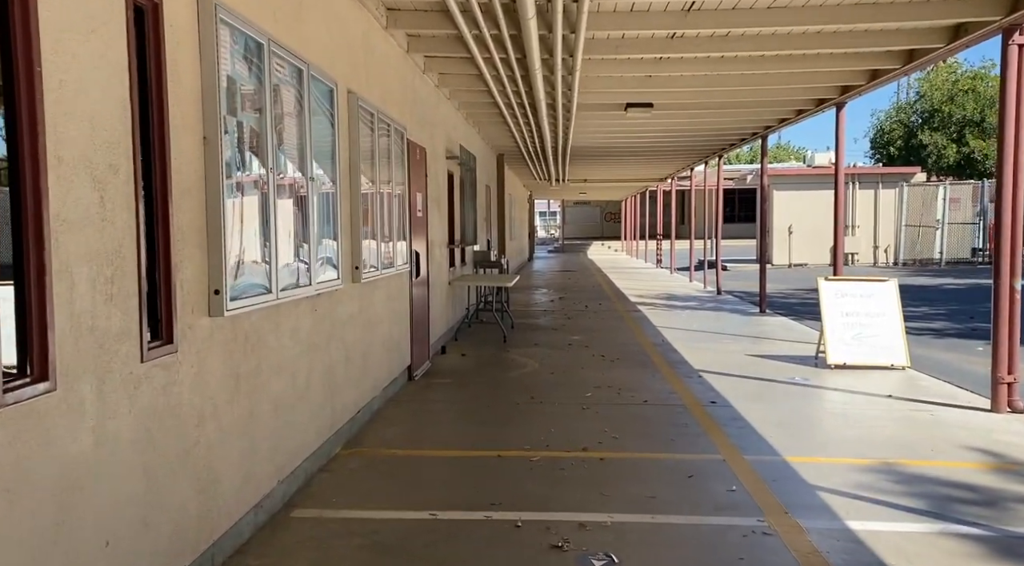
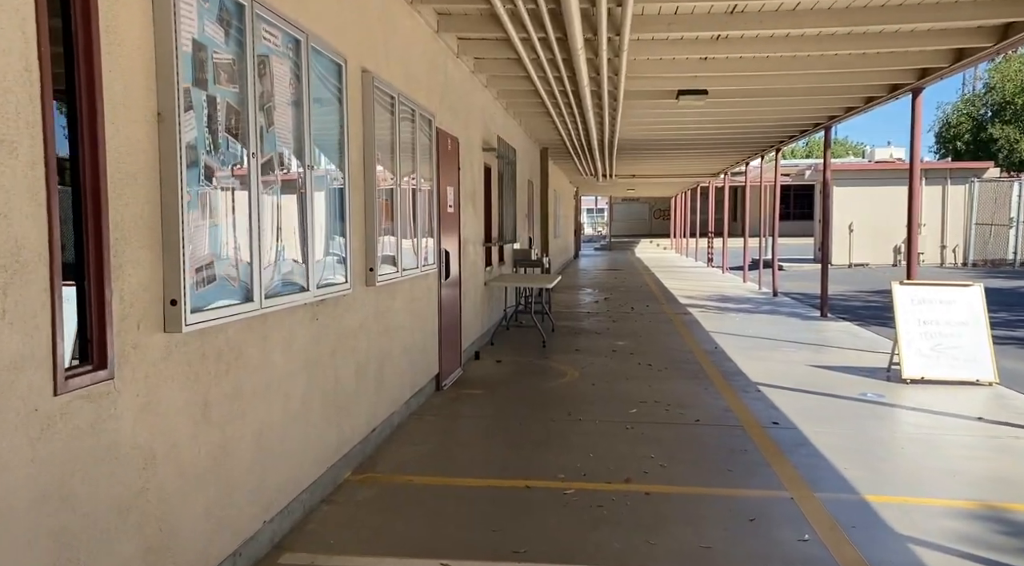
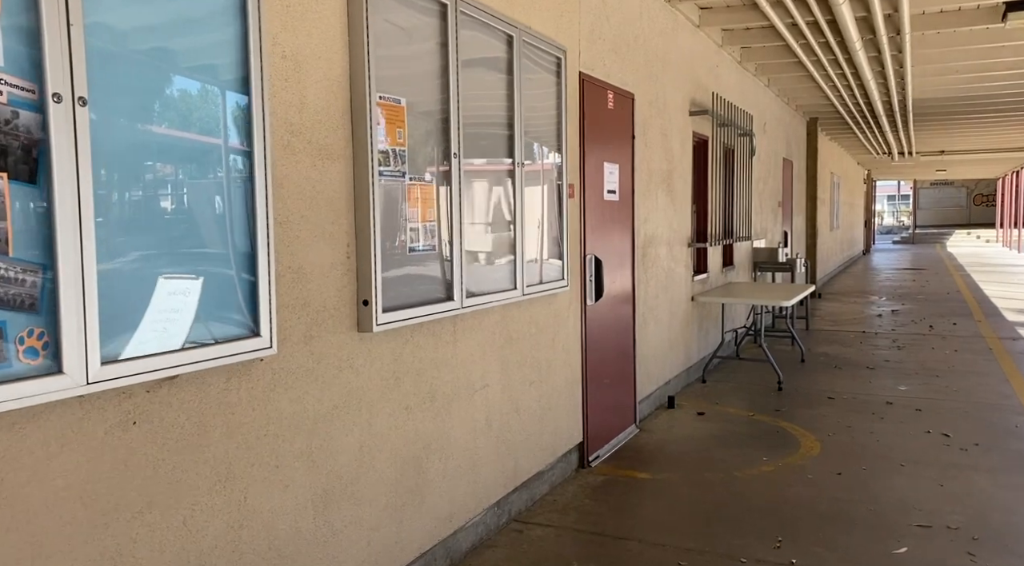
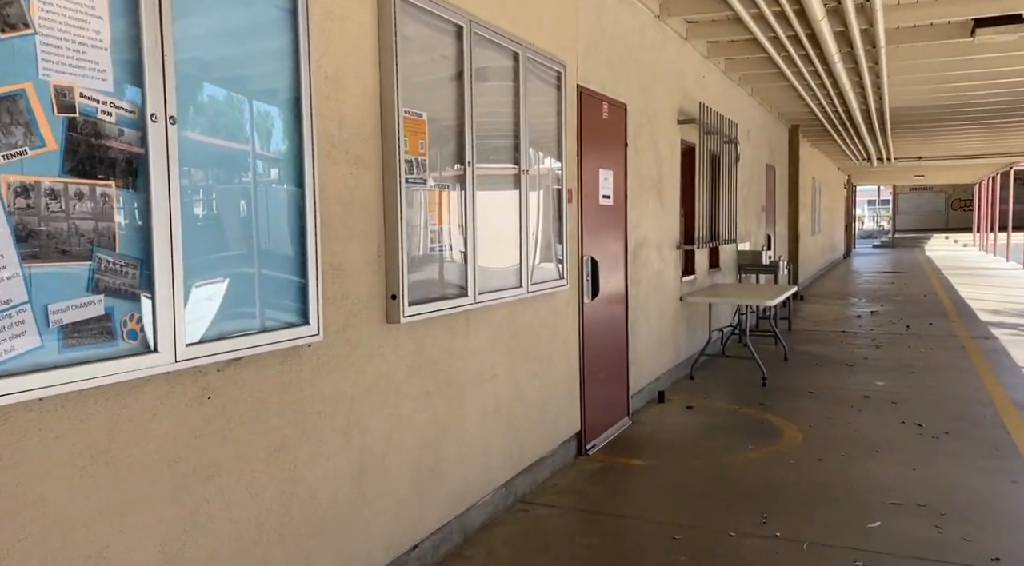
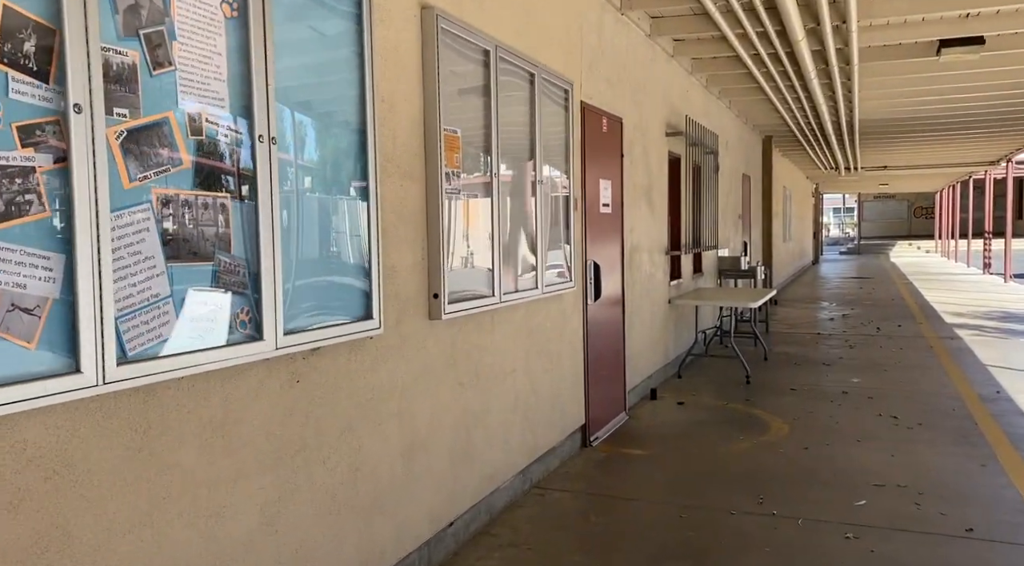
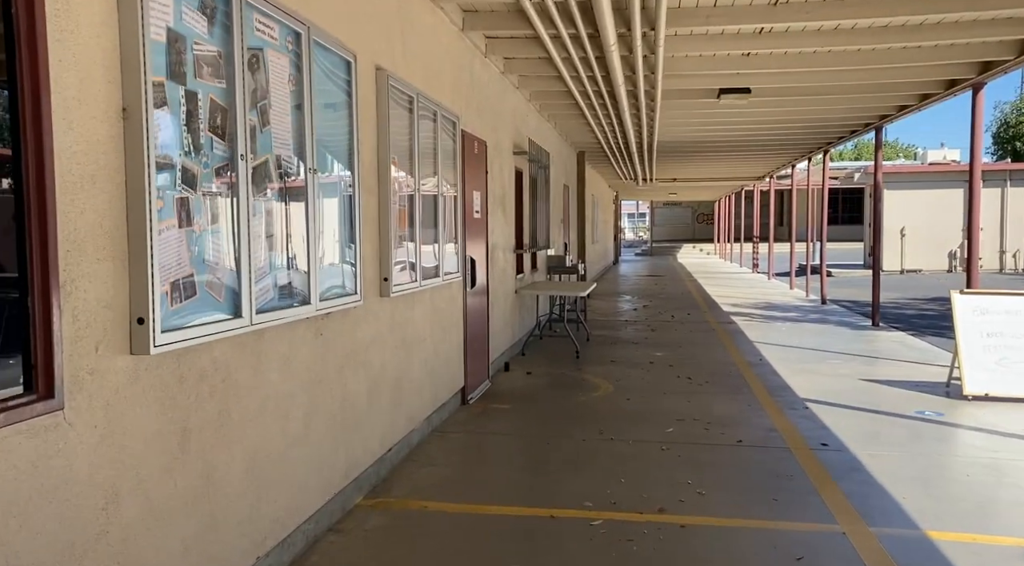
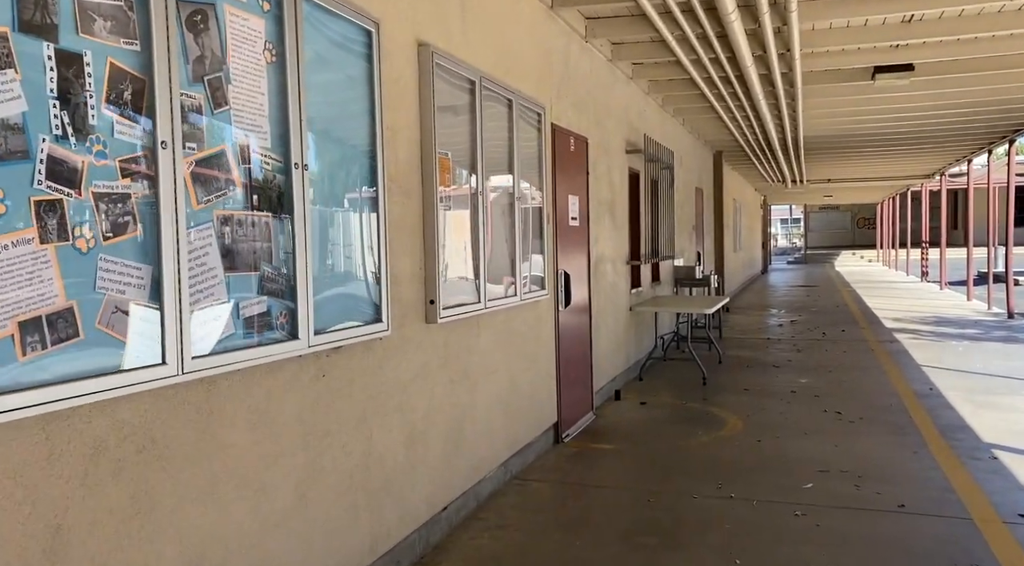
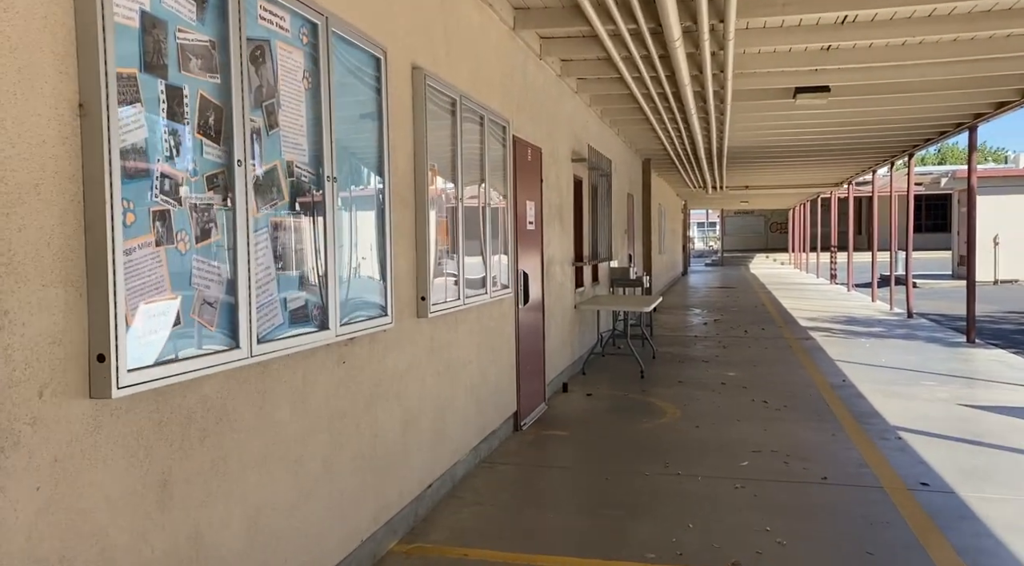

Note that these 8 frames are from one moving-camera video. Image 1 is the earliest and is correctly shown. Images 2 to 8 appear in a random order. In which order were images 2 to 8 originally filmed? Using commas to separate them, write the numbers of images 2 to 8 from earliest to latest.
2, 6, 8, 7, 5, 4, 3
